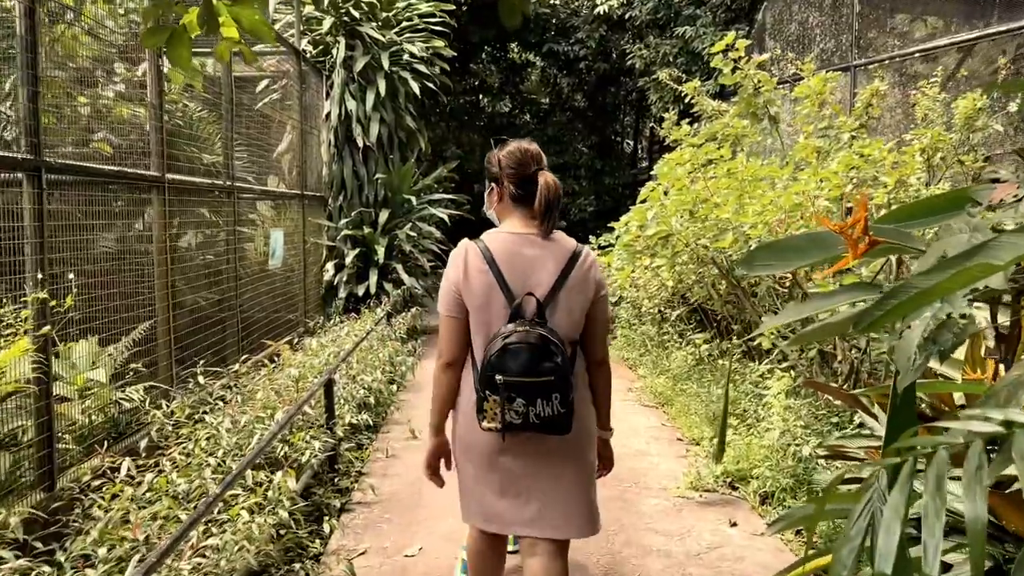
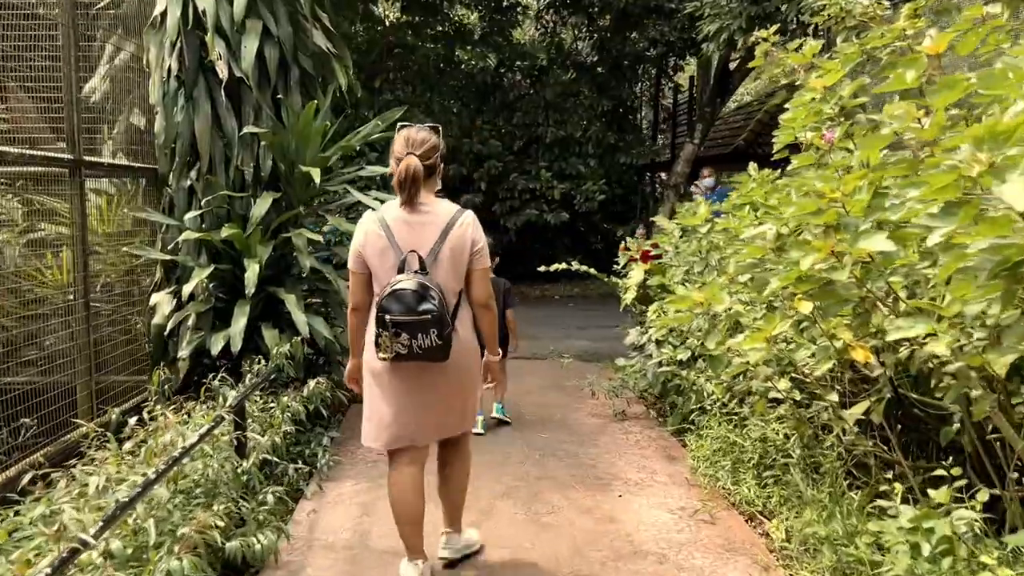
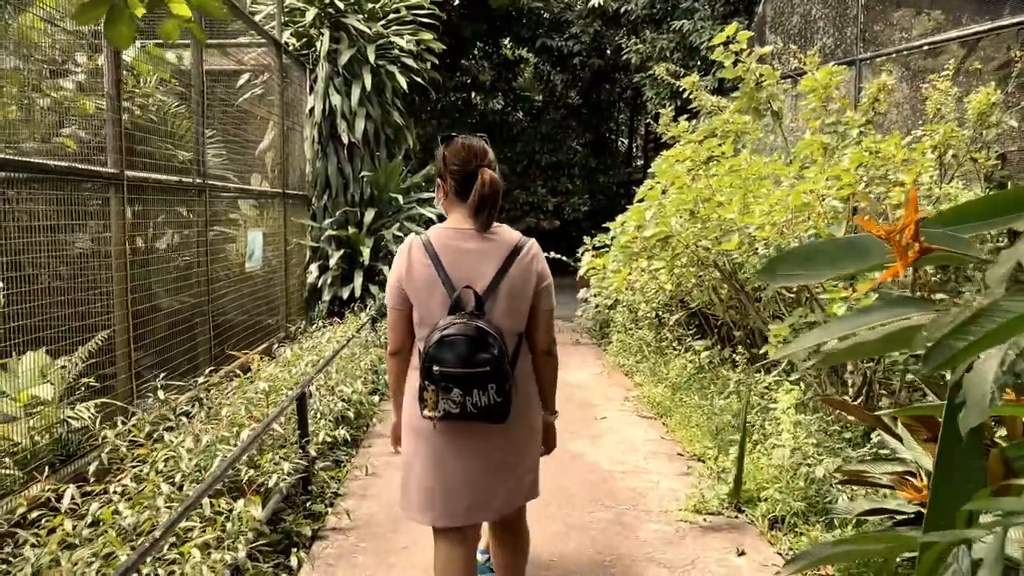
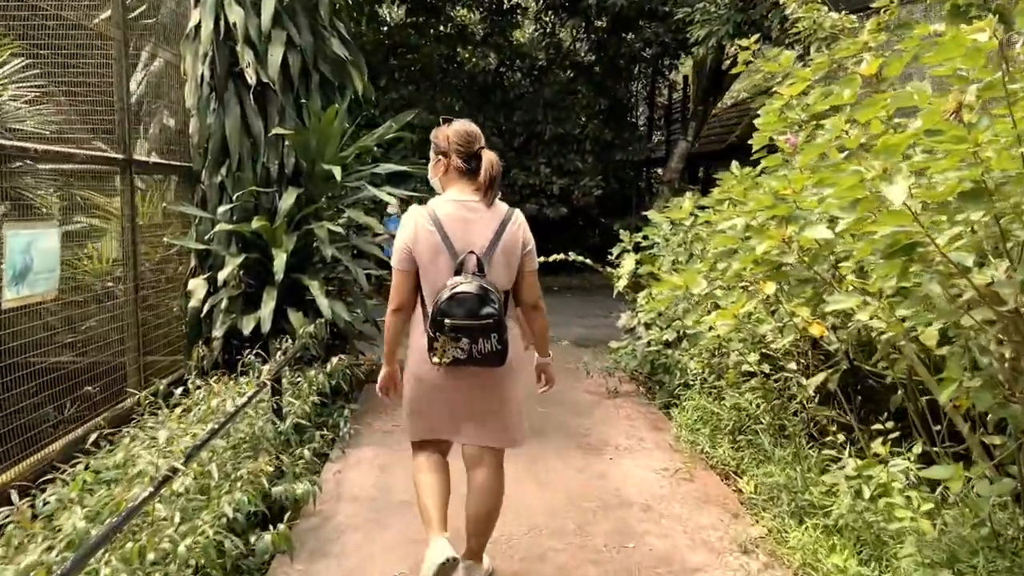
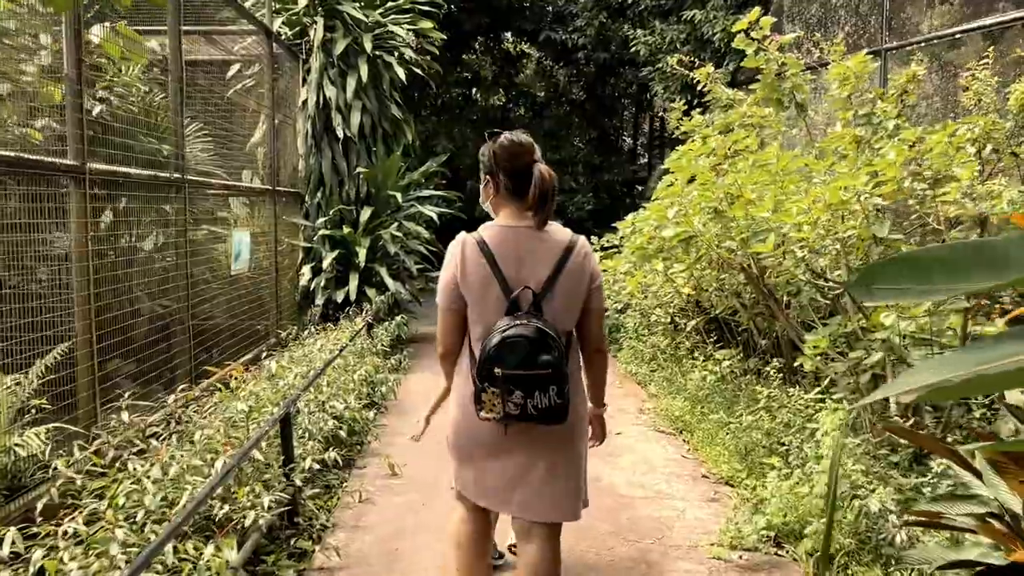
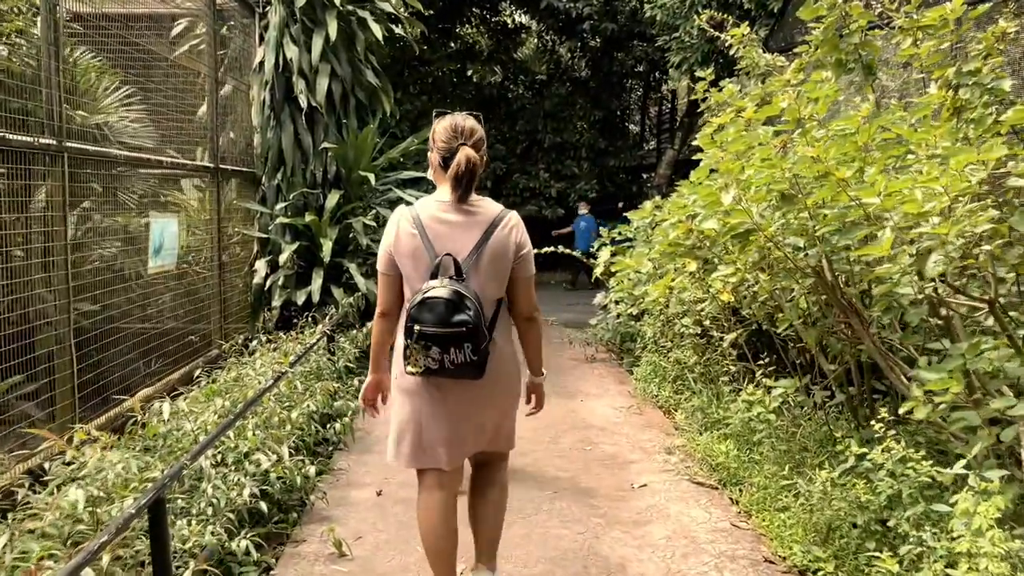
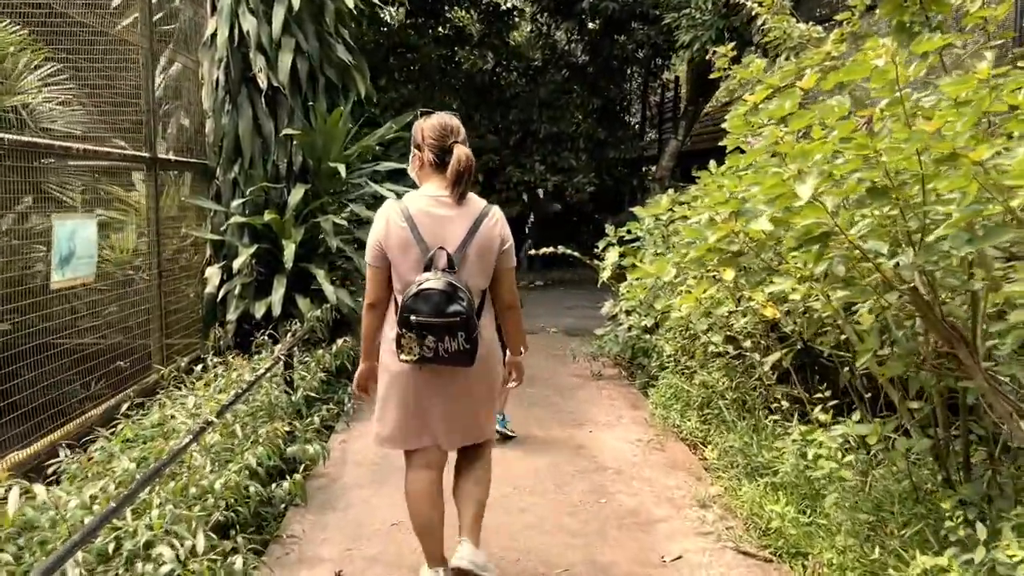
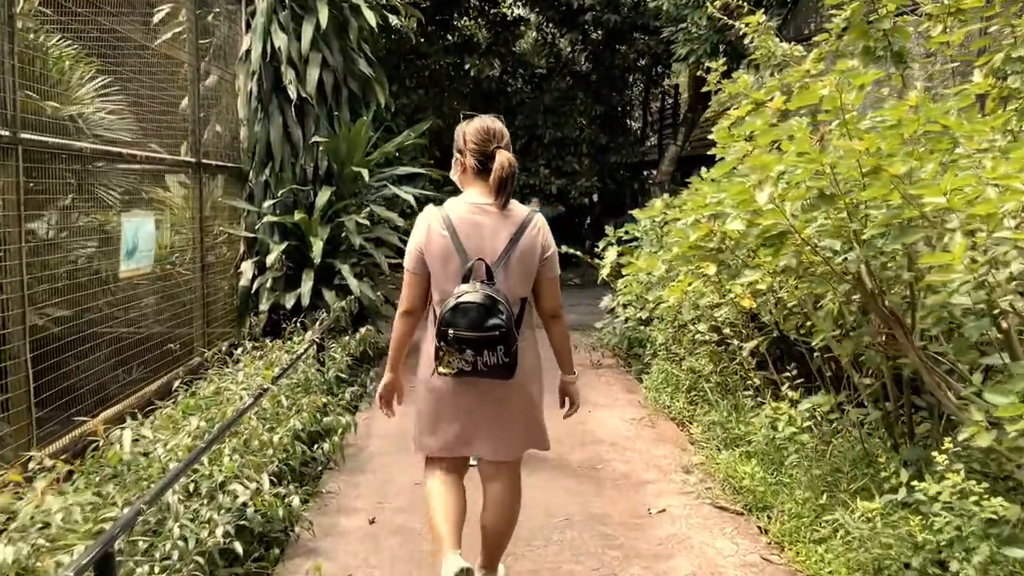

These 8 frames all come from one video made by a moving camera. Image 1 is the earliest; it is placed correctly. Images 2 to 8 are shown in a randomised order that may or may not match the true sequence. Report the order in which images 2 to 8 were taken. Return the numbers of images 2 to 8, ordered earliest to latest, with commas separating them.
3, 5, 6, 8, 7, 4, 2
